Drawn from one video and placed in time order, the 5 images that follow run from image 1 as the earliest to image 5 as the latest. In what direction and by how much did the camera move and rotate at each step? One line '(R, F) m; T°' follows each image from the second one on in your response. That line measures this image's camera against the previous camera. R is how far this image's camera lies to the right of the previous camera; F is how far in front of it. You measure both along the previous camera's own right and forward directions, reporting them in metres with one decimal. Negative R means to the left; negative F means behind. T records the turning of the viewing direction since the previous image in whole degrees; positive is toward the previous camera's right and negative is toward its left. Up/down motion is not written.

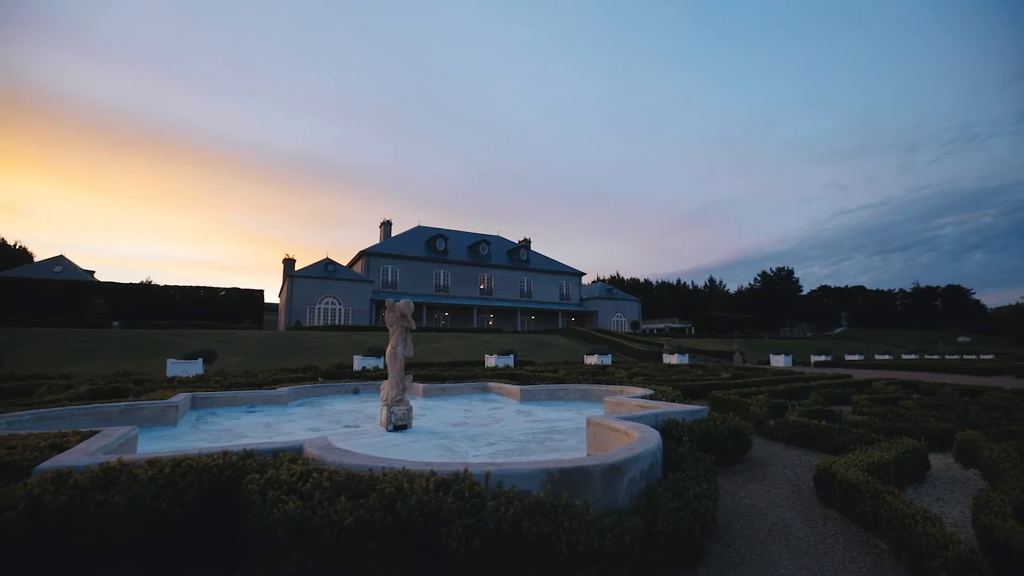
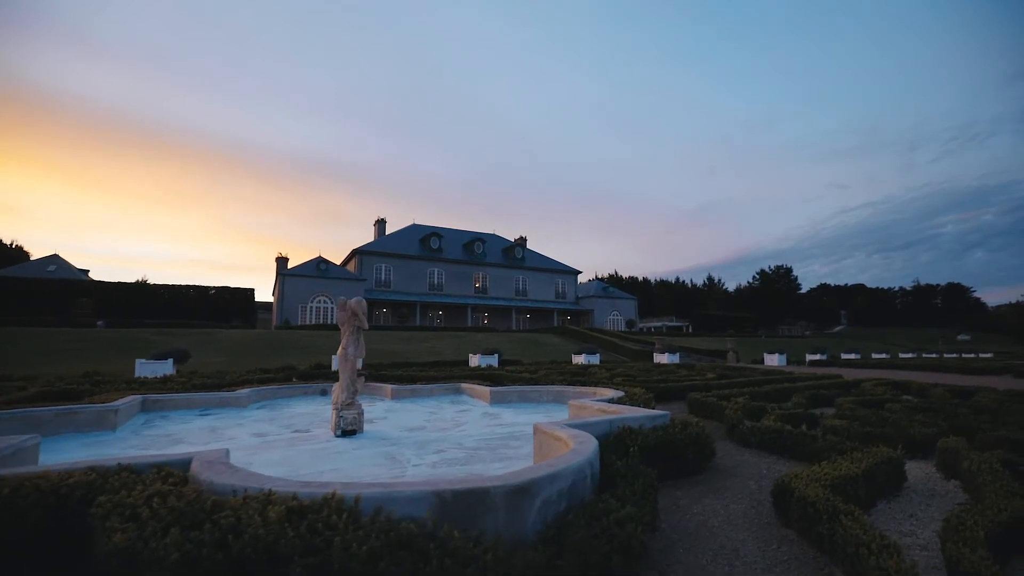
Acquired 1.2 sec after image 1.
(+0.6, +0.4) m; 0°
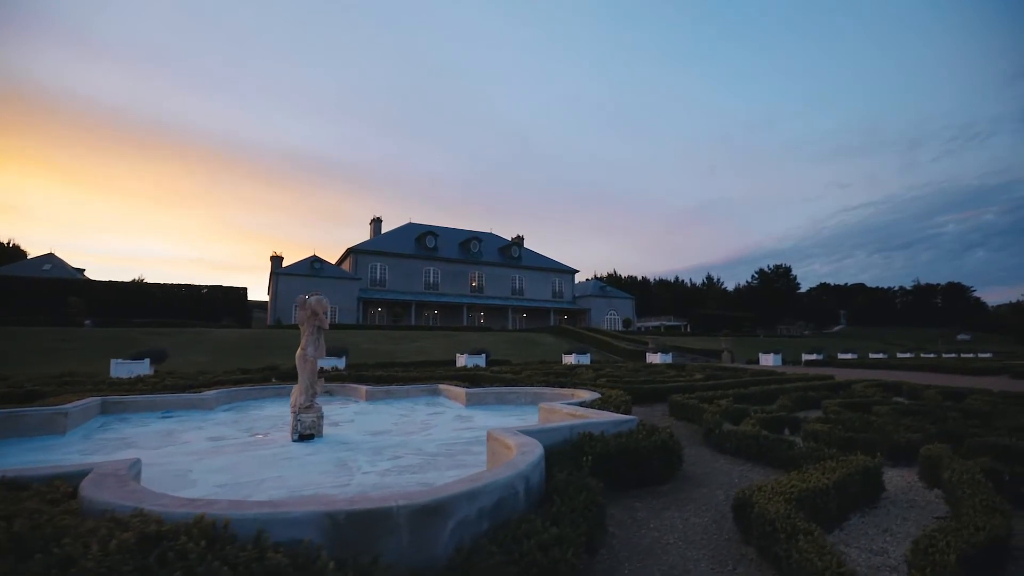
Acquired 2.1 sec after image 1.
(+0.5, +0.3) m; 0°
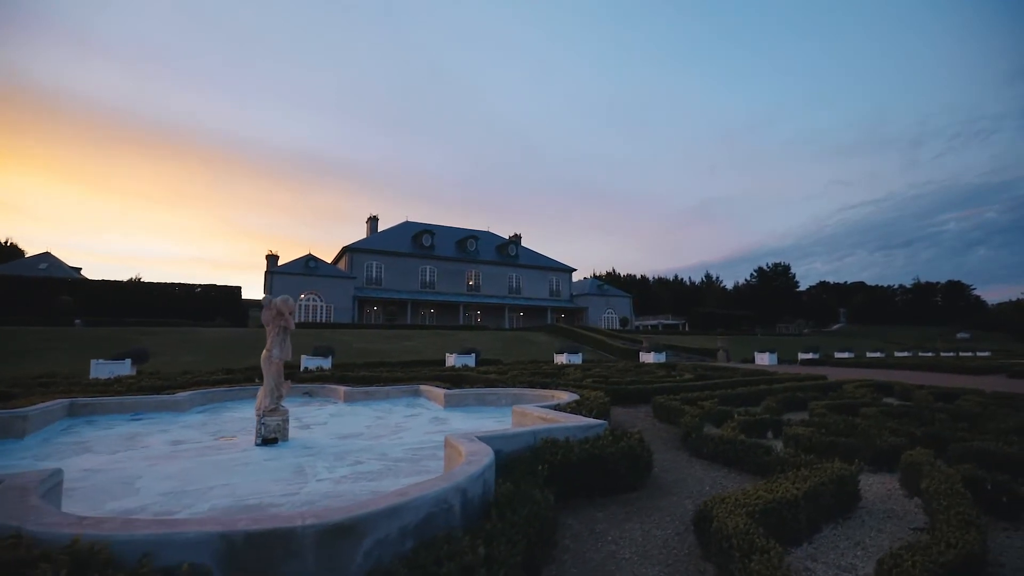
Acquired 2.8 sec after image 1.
(+0.4, +0.2) m; 0°
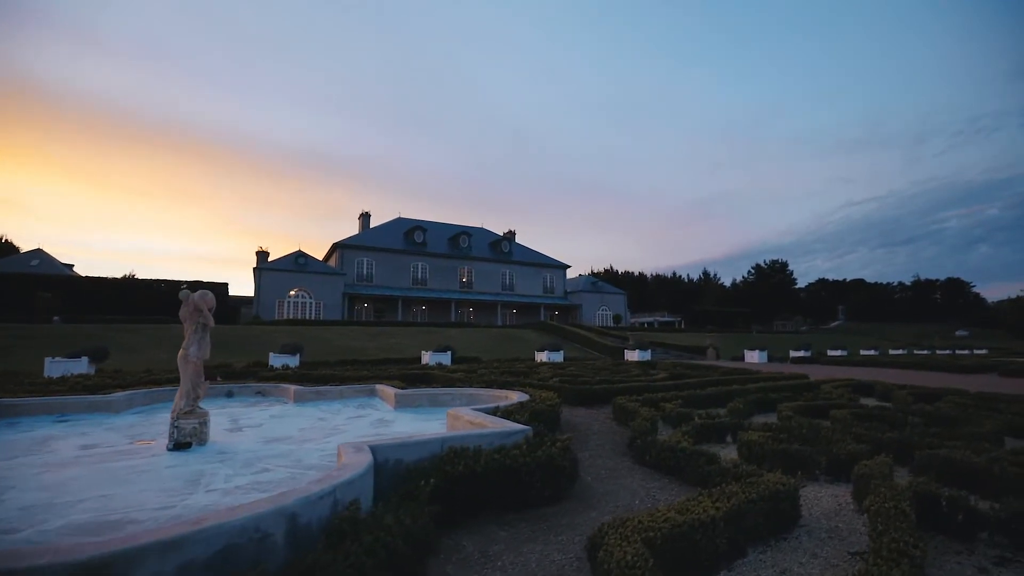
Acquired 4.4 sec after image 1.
(+0.8, +0.5) m; 0°
